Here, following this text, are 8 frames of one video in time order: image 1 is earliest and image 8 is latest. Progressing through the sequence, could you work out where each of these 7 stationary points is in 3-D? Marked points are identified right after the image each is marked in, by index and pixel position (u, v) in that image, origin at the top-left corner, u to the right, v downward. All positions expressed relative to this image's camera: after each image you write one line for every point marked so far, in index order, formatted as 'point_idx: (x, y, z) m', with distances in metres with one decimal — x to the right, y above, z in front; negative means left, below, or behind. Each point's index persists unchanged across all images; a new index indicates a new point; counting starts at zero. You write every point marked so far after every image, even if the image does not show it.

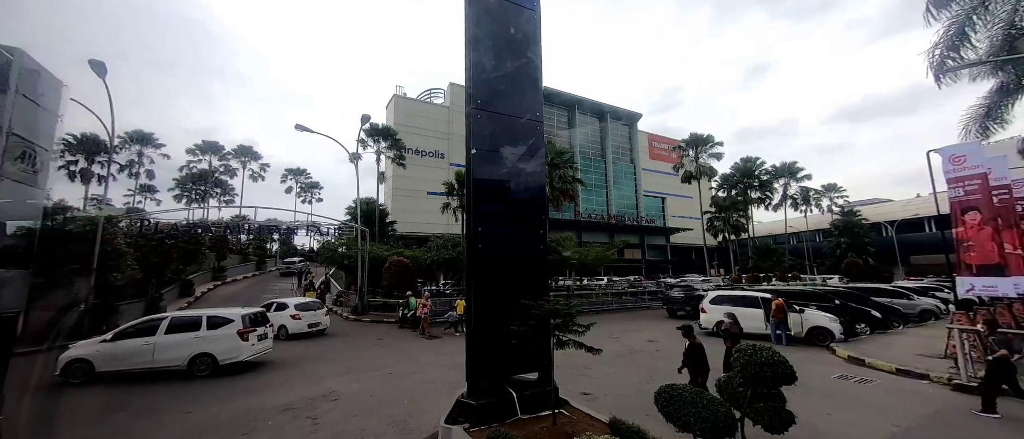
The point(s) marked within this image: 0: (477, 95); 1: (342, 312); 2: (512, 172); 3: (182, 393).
0: (-0.5, +1.7, +5.1) m
1: (-8.6, -4.6, +18.4) m
2: (0.0, +0.7, +5.2) m
3: (-6.5, -3.4, +7.3) m
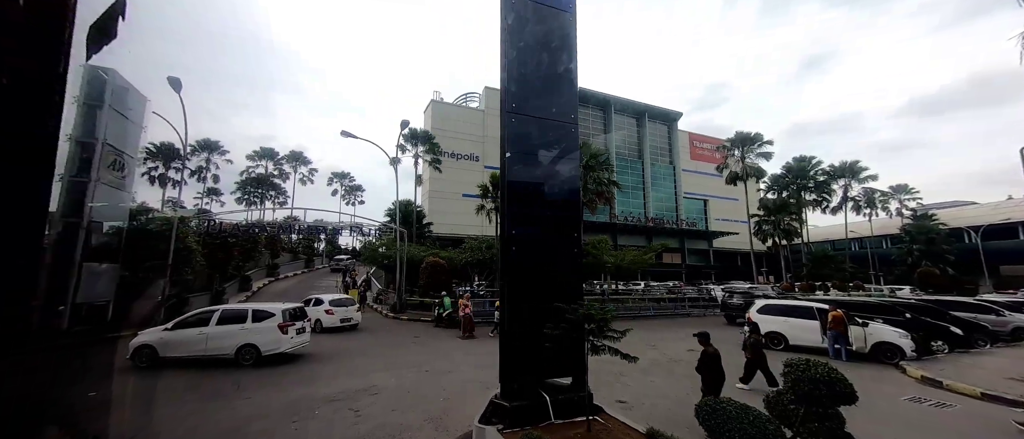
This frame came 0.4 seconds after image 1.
0: (0.0, +1.7, +5.2) m
1: (-6.8, -4.7, +19.1) m
2: (+0.5, +0.6, +5.2) m
3: (-5.8, -3.4, +7.9) m
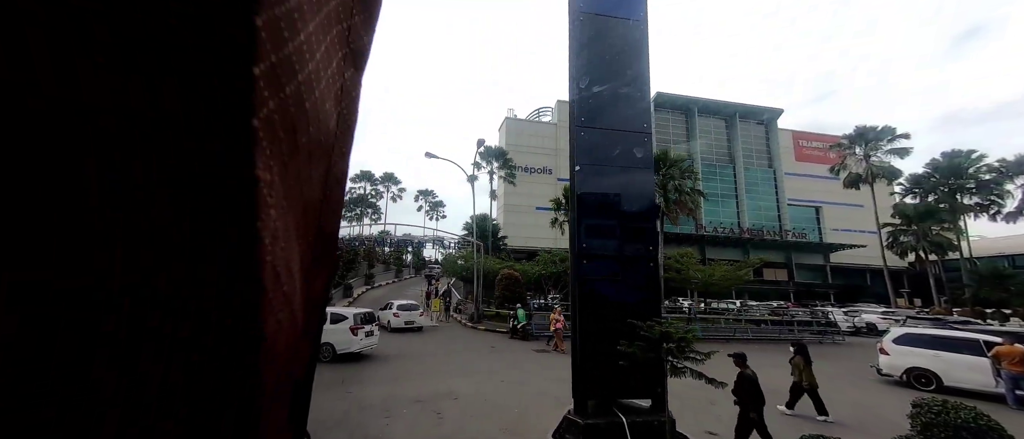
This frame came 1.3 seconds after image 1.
0: (+1.0, +1.6, +5.1) m
1: (-2.7, -5.4, +19.9) m
2: (+1.4, +0.5, +5.0) m
3: (-4.1, -3.8, +8.8) m
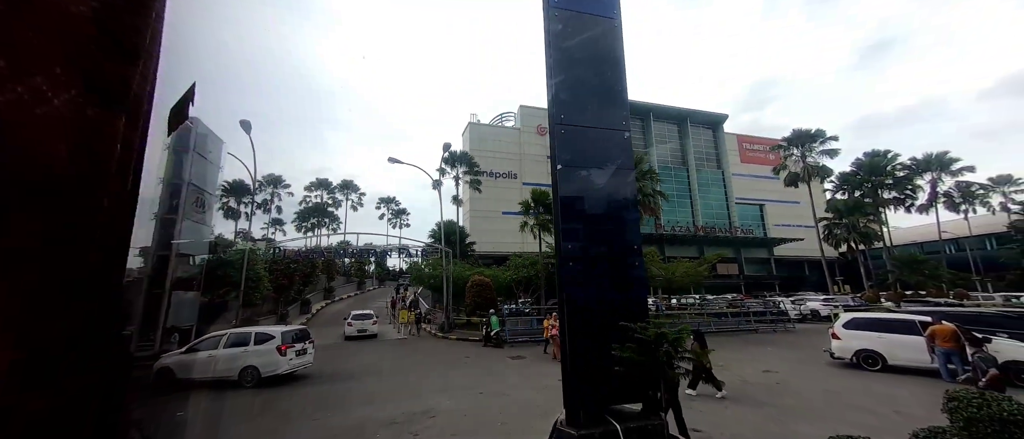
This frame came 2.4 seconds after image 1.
0: (+0.7, +1.5, +5.0) m
1: (-4.3, -5.8, +19.3) m
2: (+1.2, +0.5, +4.9) m
3: (-4.6, -4.0, +8.1) m
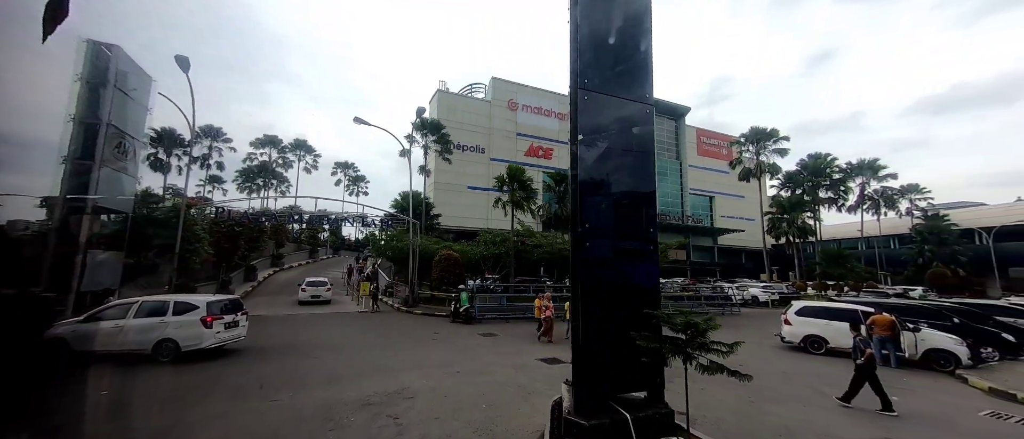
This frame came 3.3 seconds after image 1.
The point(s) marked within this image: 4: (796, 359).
0: (+0.9, +1.8, +4.5) m
1: (-6.1, -4.2, +18.6) m
2: (+1.3, +0.7, +4.6) m
3: (-5.0, -3.2, +7.3) m
4: (+7.9, -3.9, +10.3) m
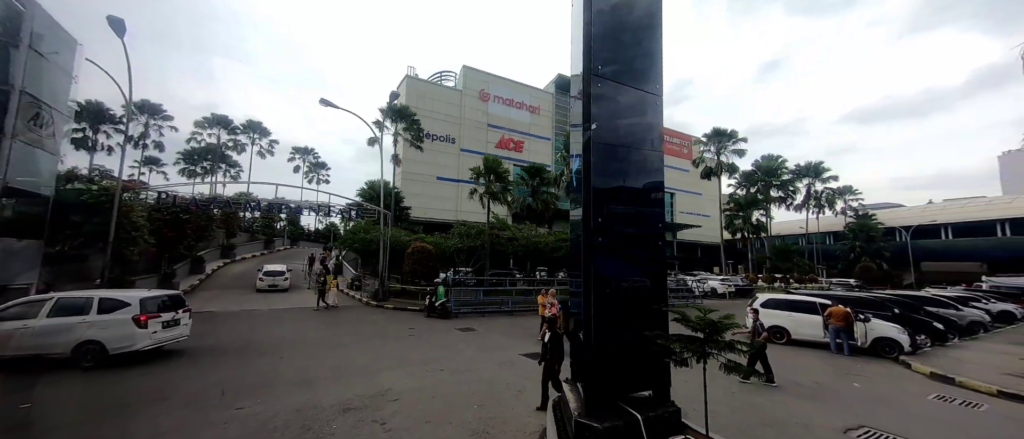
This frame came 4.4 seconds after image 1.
0: (+1.0, +1.9, +4.3) m
1: (-7.4, -3.7, +17.7) m
2: (+1.4, +0.8, +4.4) m
3: (-5.2, -3.0, +6.6) m
4: (+7.4, -3.8, +10.8) m
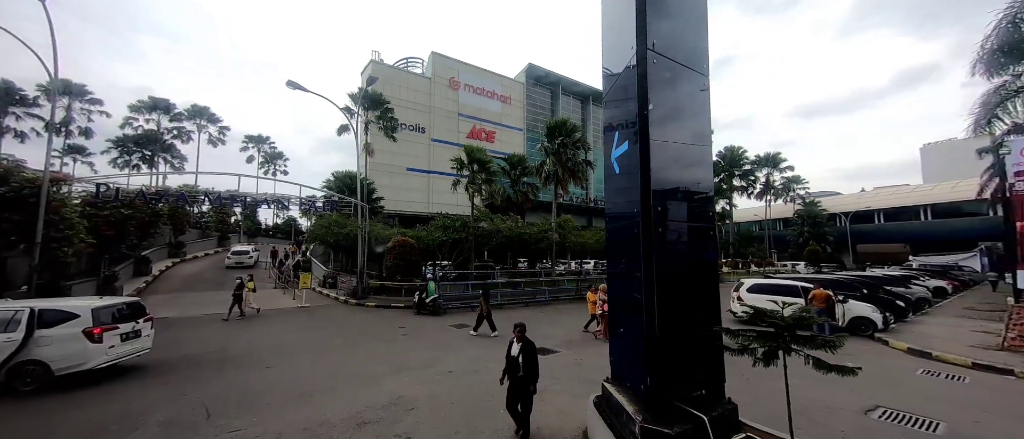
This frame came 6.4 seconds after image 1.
0: (+1.5, +2.0, +4.0) m
1: (-8.1, -3.4, +16.6) m
2: (+1.9, +0.9, +4.2) m
3: (-4.9, -2.9, +5.8) m
4: (+7.3, -3.5, +11.2) m
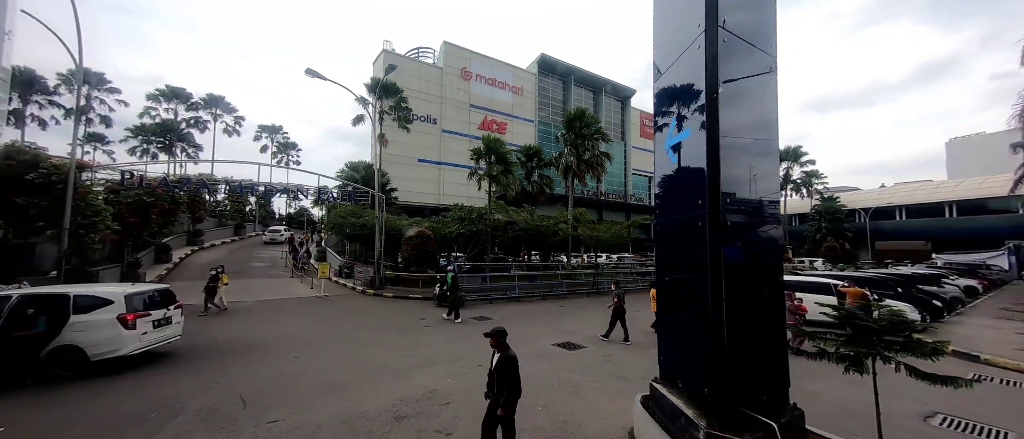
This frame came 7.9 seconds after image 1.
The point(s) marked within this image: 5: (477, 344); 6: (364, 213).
0: (+2.1, +2.1, +3.7) m
1: (-7.3, -3.0, +16.6) m
2: (+2.5, +1.0, +3.9) m
3: (-4.3, -2.7, +5.7) m
4: (+8.0, -3.3, +10.9) m
5: (-0.8, -2.8, +8.4) m
6: (-7.9, +0.4, +19.1) m
